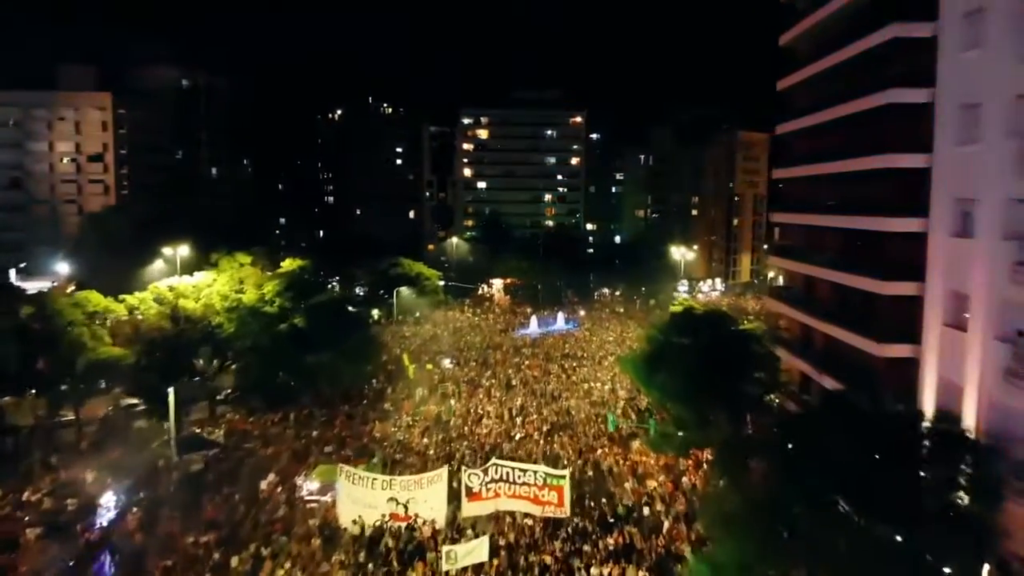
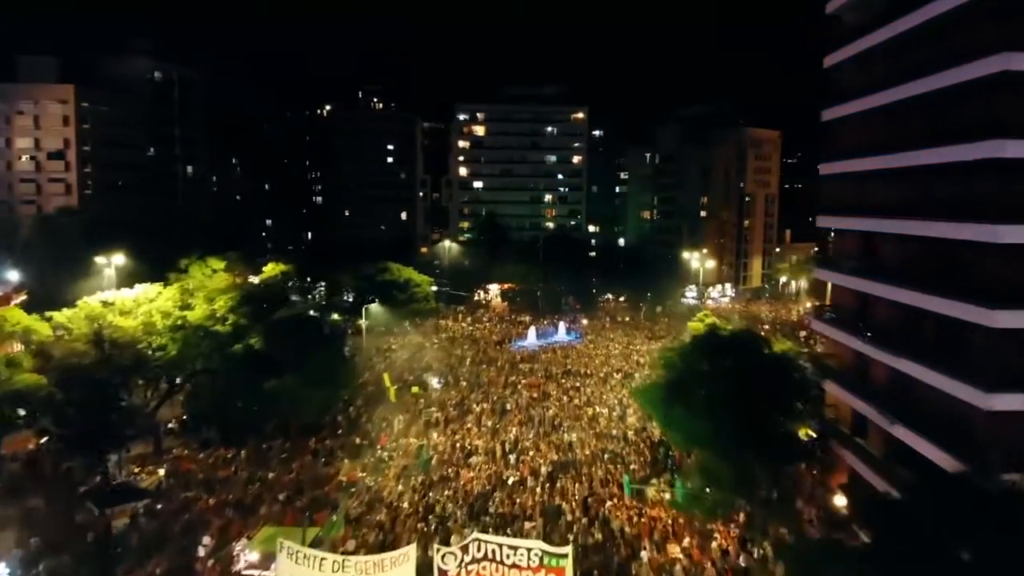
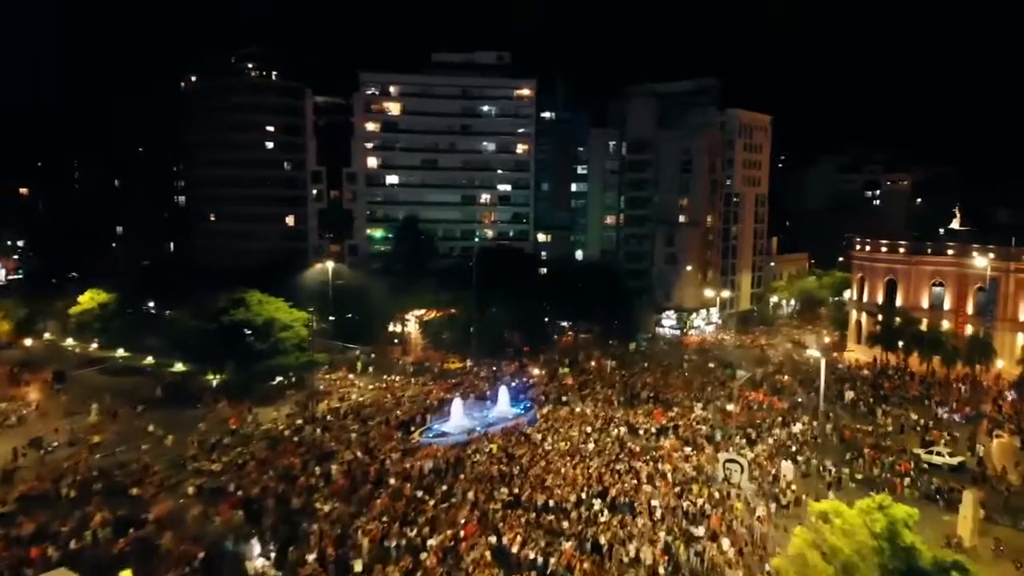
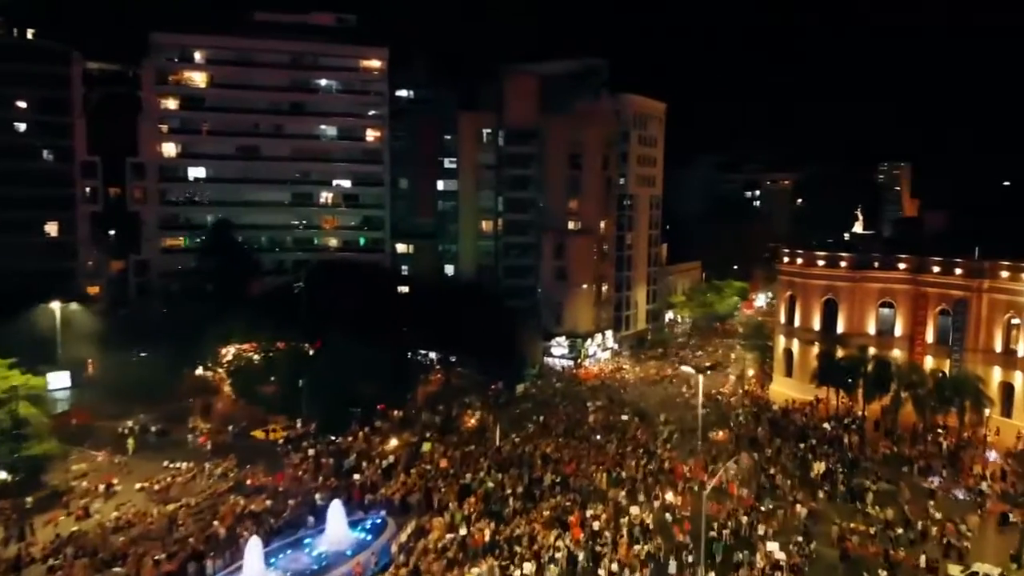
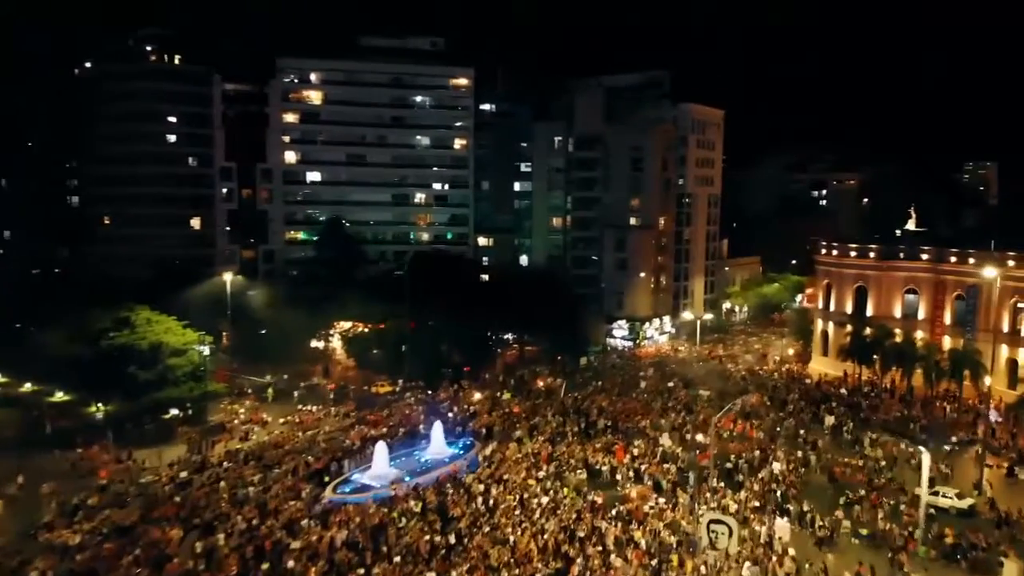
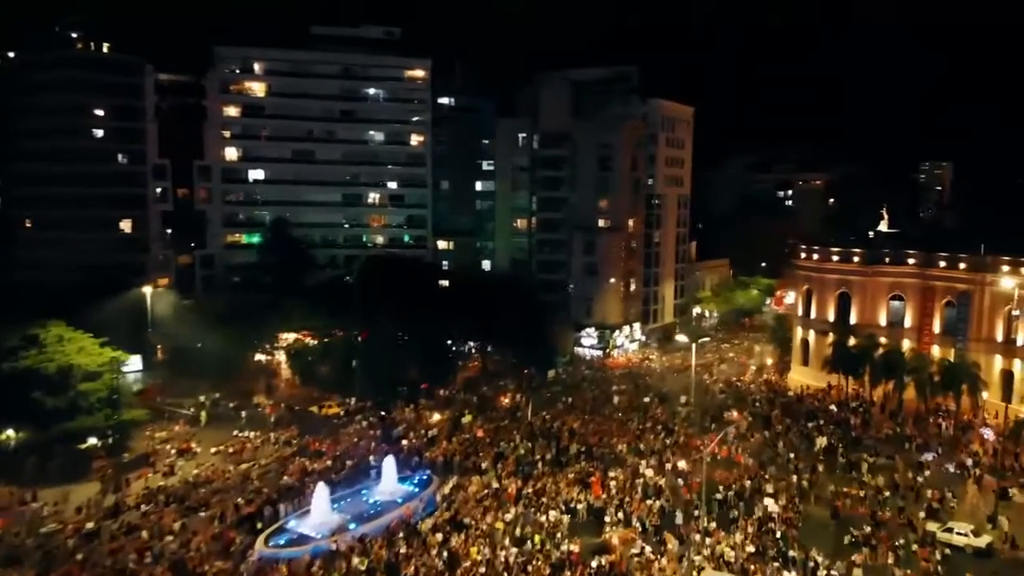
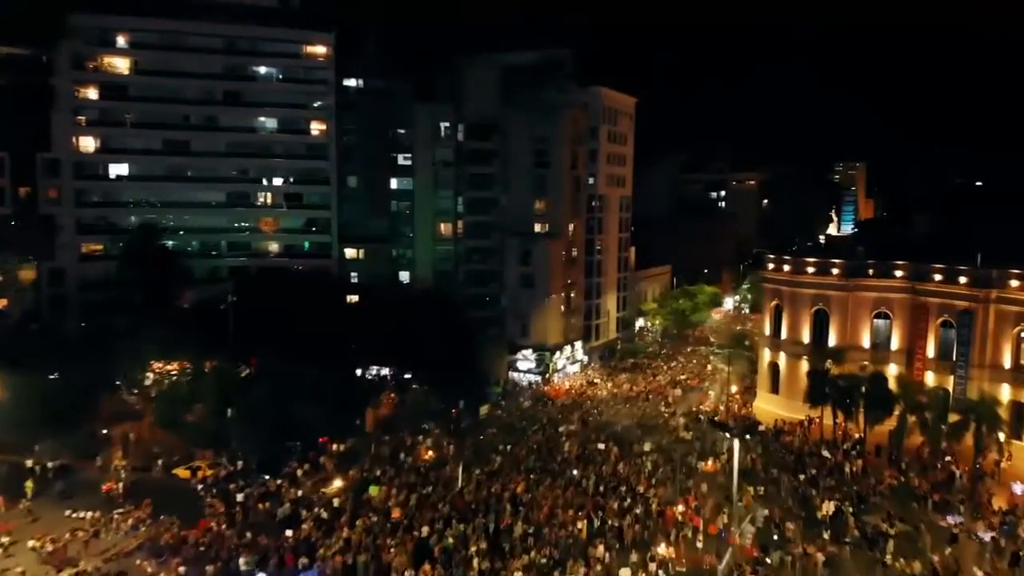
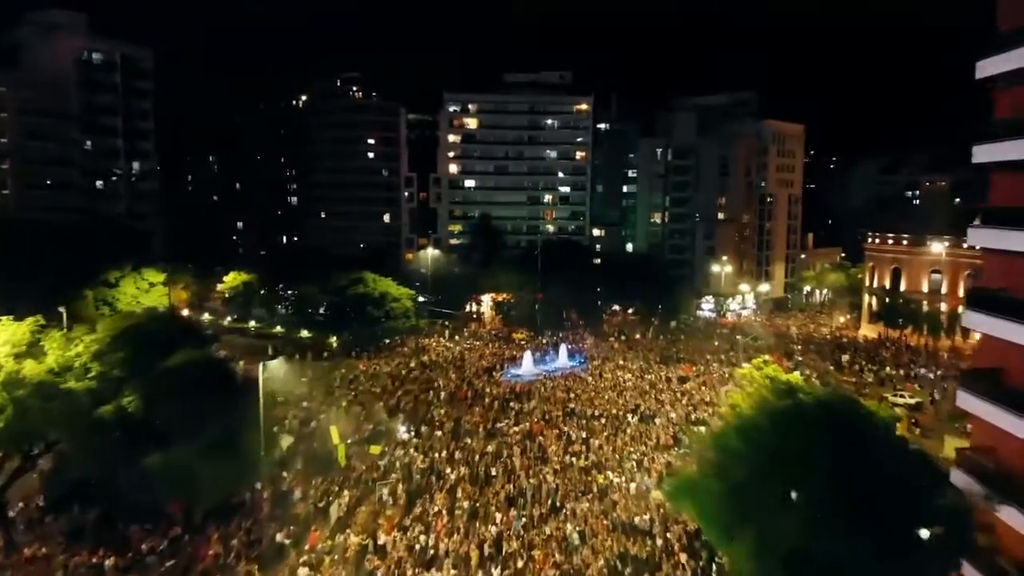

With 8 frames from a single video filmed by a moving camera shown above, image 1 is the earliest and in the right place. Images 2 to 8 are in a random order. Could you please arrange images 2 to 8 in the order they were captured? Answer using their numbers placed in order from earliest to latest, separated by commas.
2, 8, 3, 5, 6, 4, 7
